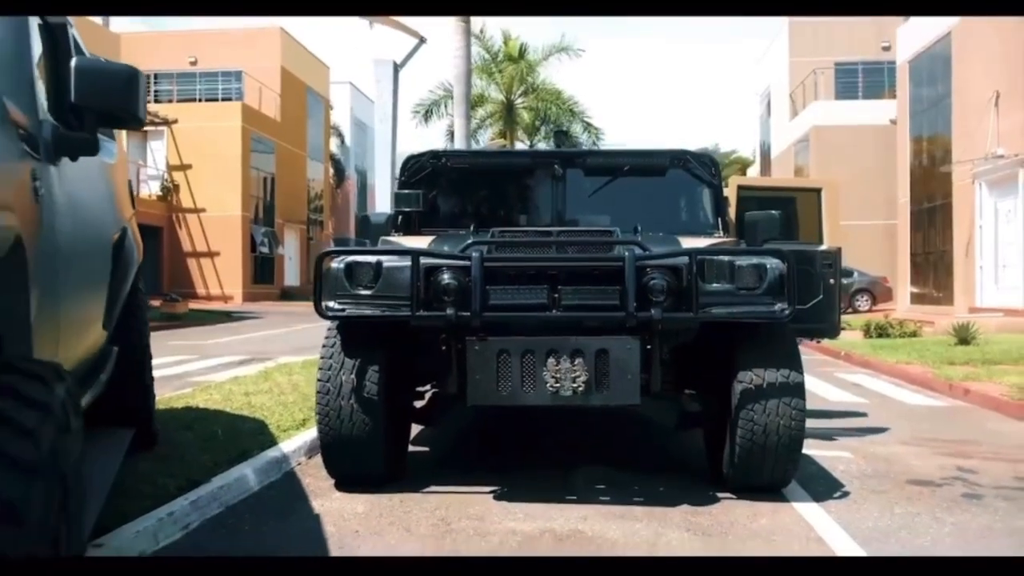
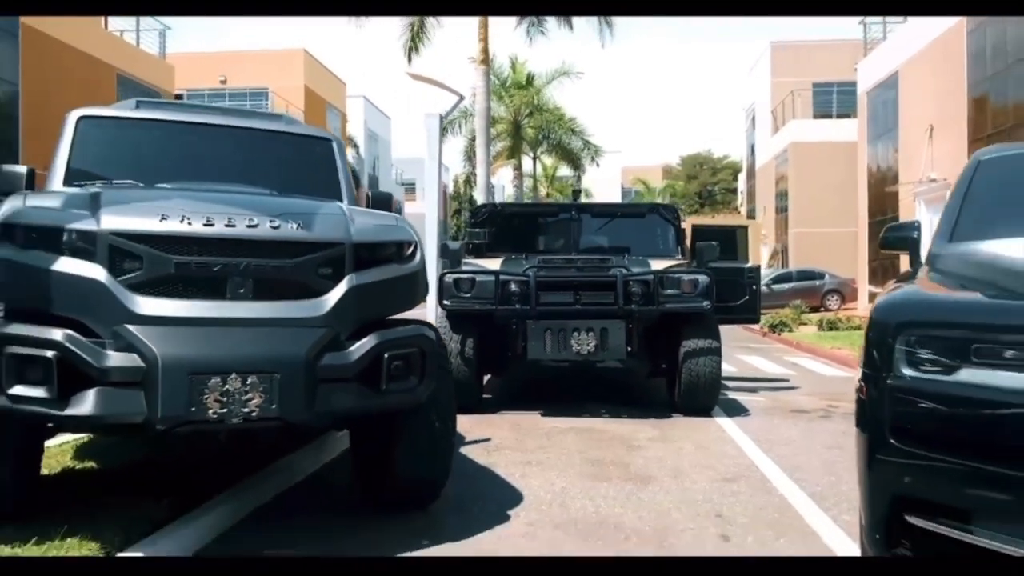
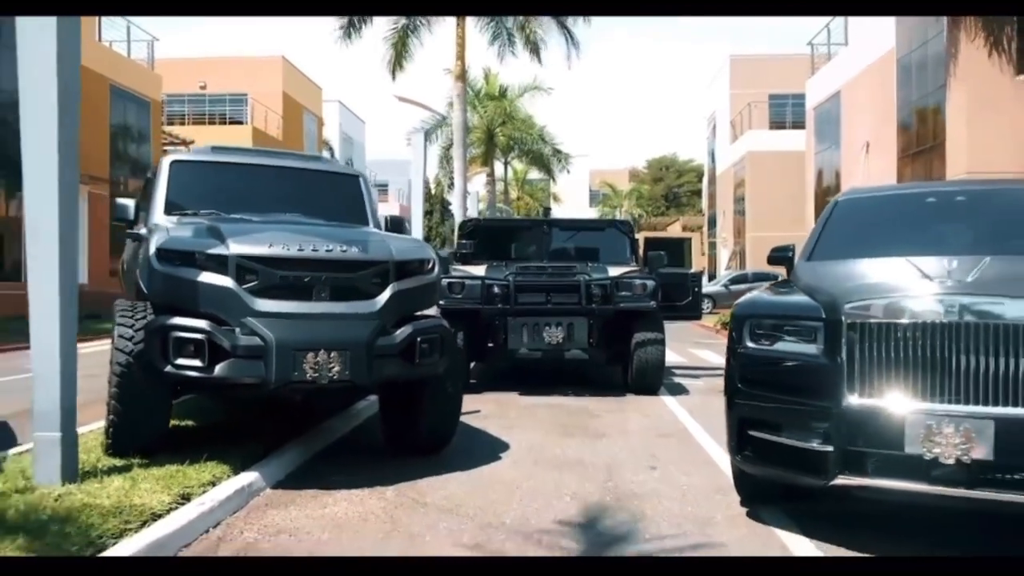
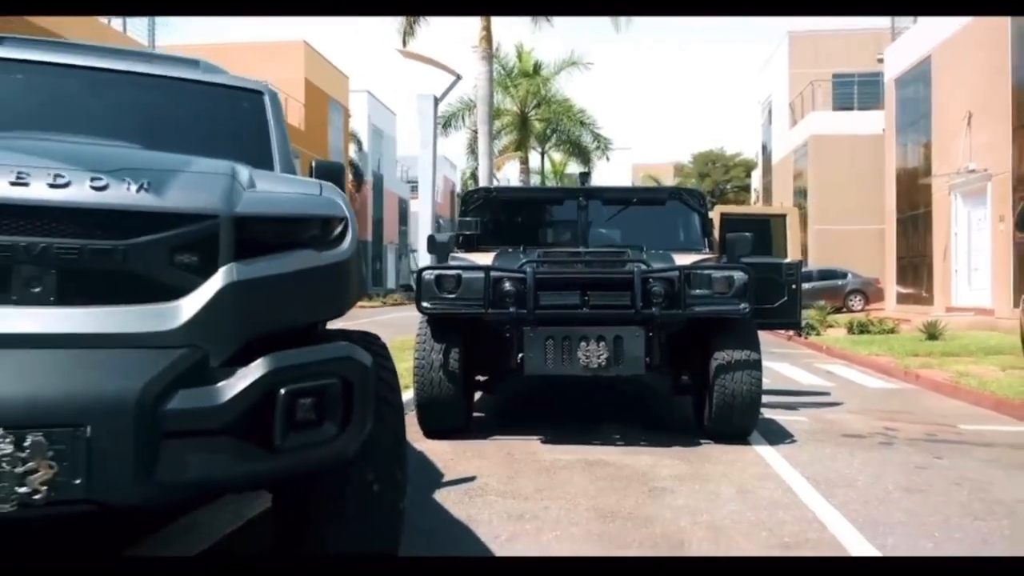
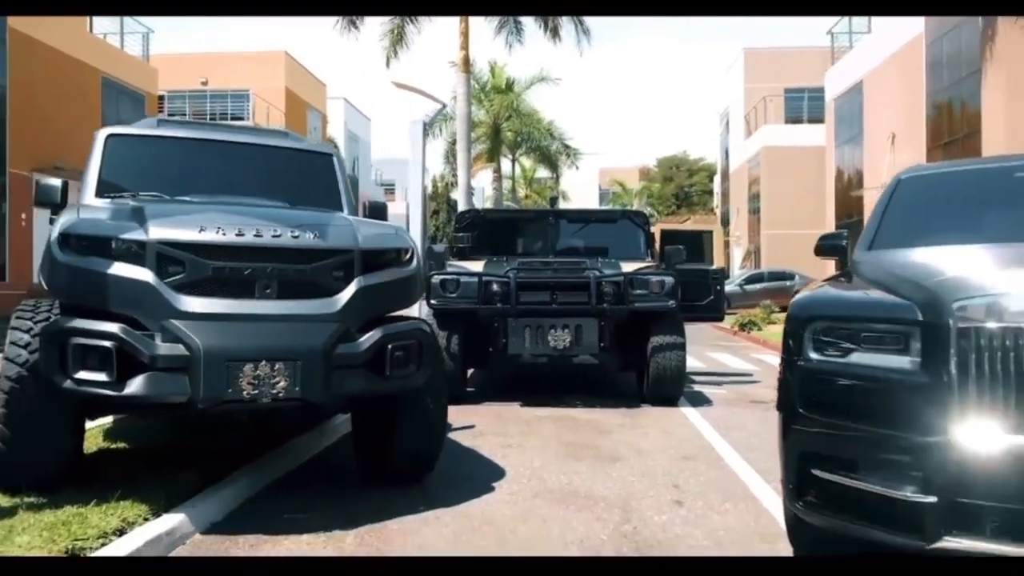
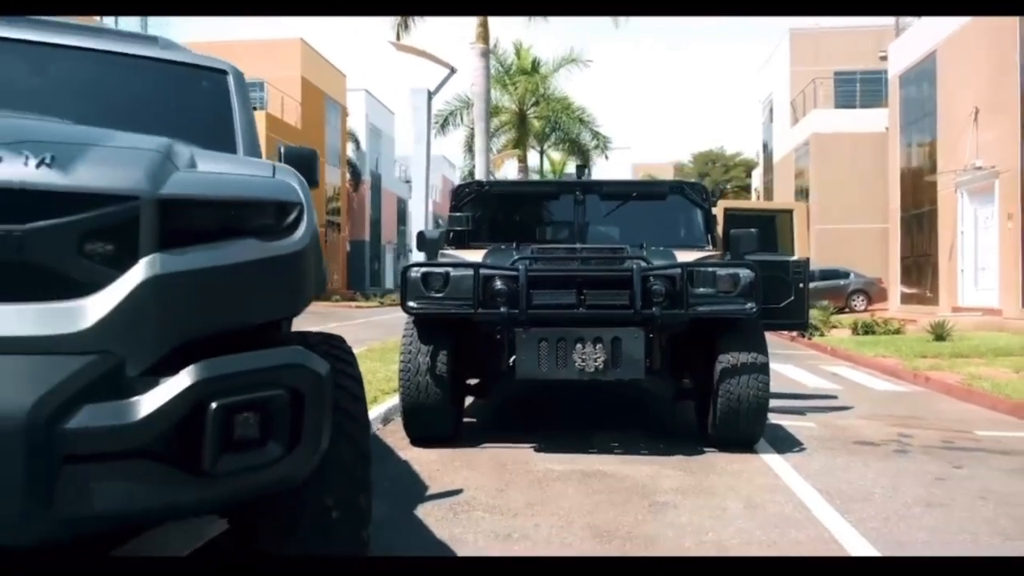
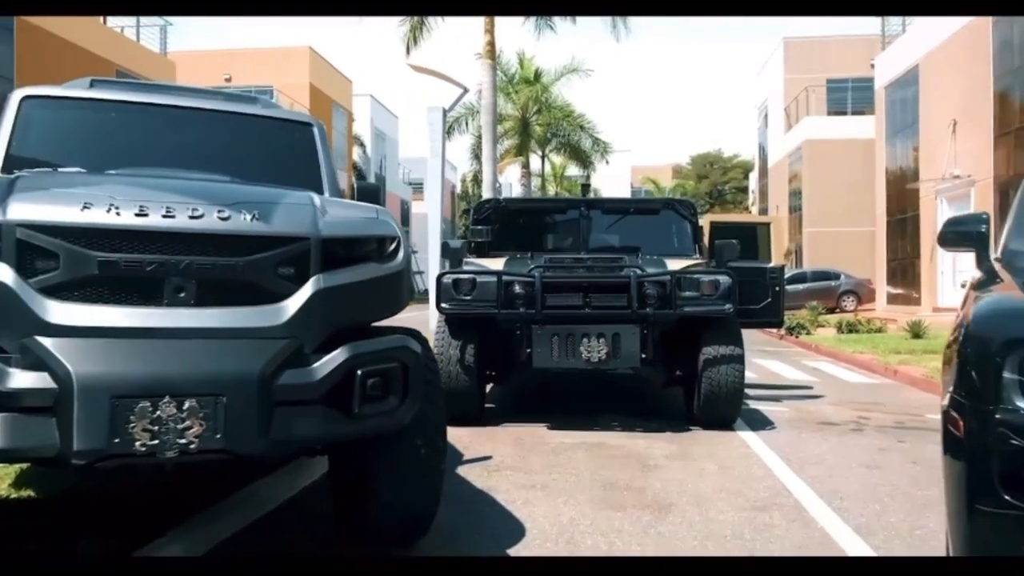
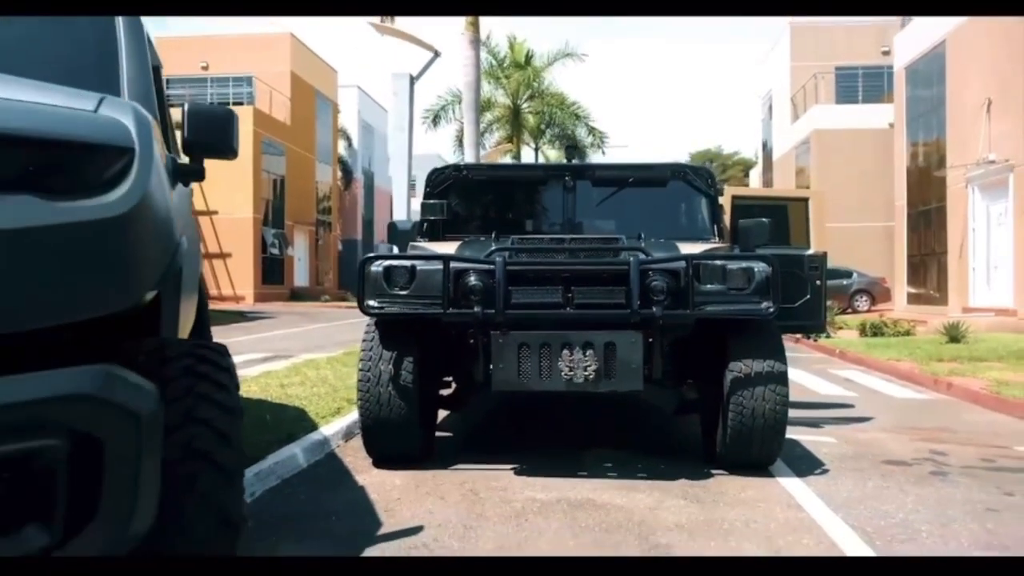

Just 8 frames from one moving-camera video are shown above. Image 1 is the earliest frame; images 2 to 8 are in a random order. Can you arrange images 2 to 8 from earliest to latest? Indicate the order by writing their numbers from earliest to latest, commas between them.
8, 6, 4, 7, 2, 5, 3
